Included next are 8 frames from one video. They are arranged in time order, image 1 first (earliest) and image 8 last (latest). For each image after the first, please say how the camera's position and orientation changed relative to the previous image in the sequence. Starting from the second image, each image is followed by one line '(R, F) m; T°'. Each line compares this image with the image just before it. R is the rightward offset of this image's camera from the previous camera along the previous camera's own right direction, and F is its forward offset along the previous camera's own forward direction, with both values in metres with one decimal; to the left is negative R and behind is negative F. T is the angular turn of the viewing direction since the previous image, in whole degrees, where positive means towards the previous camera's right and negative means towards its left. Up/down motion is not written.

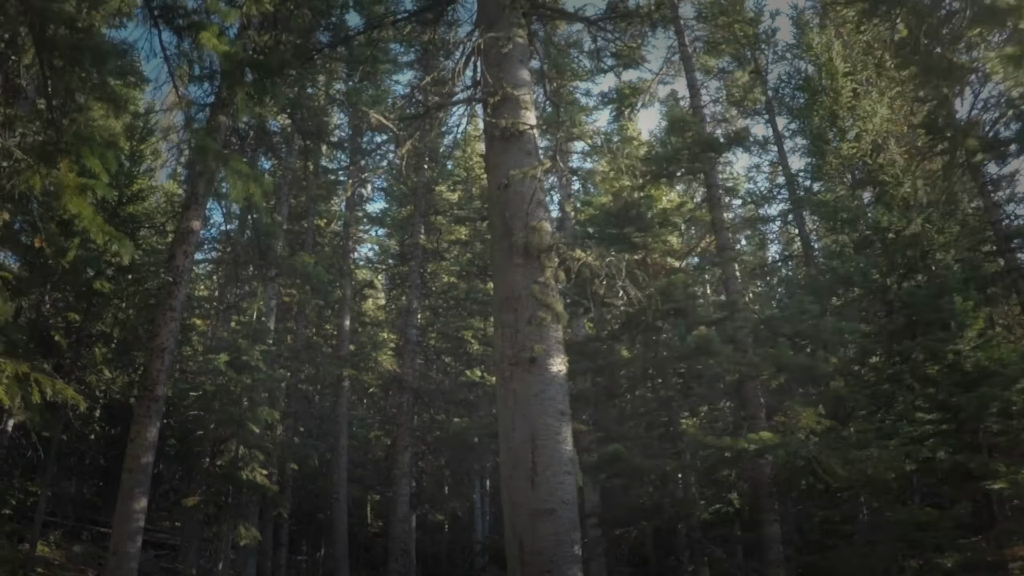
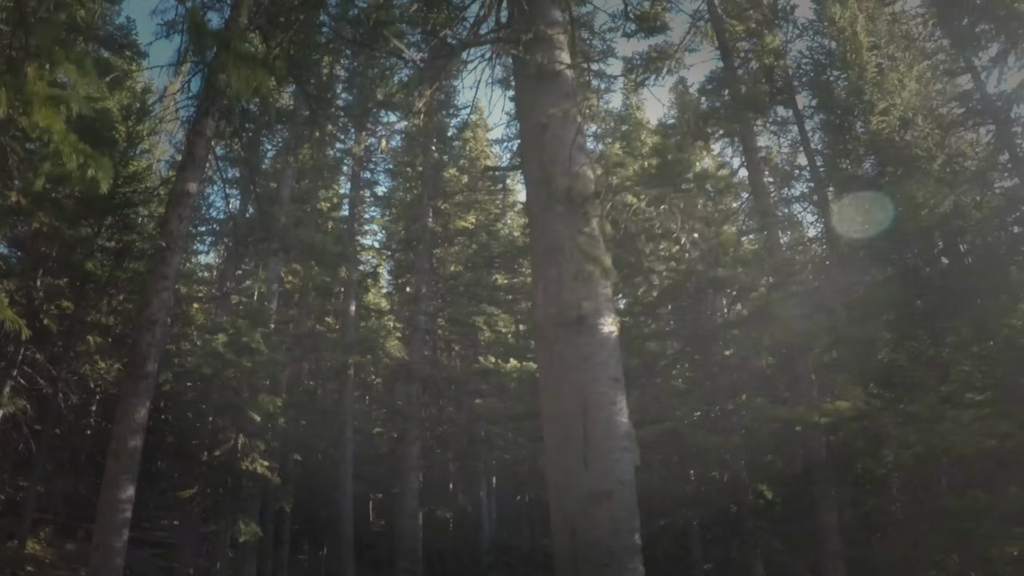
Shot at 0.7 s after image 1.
(-0.4, +0.9) m; 0°
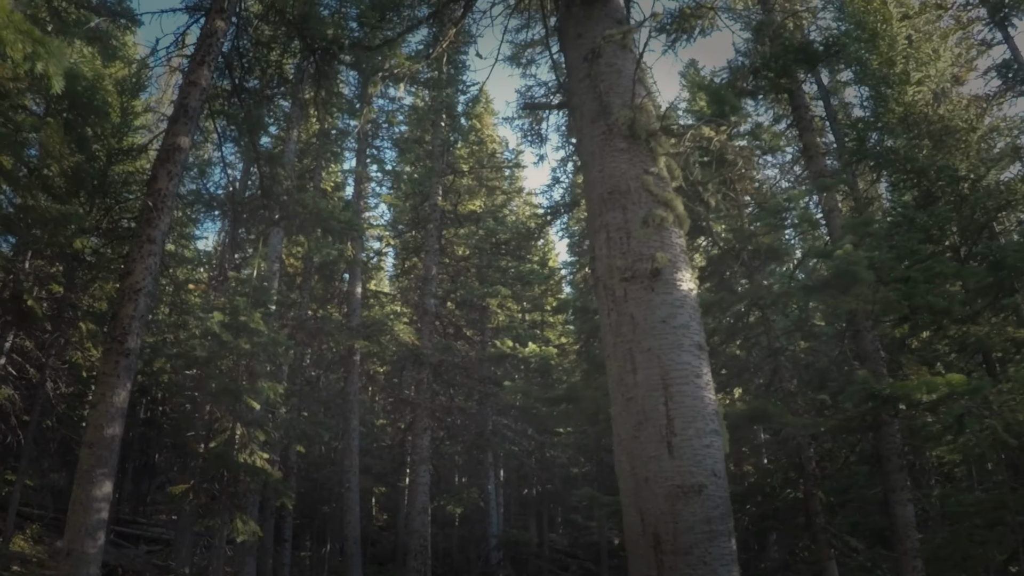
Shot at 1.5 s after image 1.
(-0.4, +1.1) m; 0°
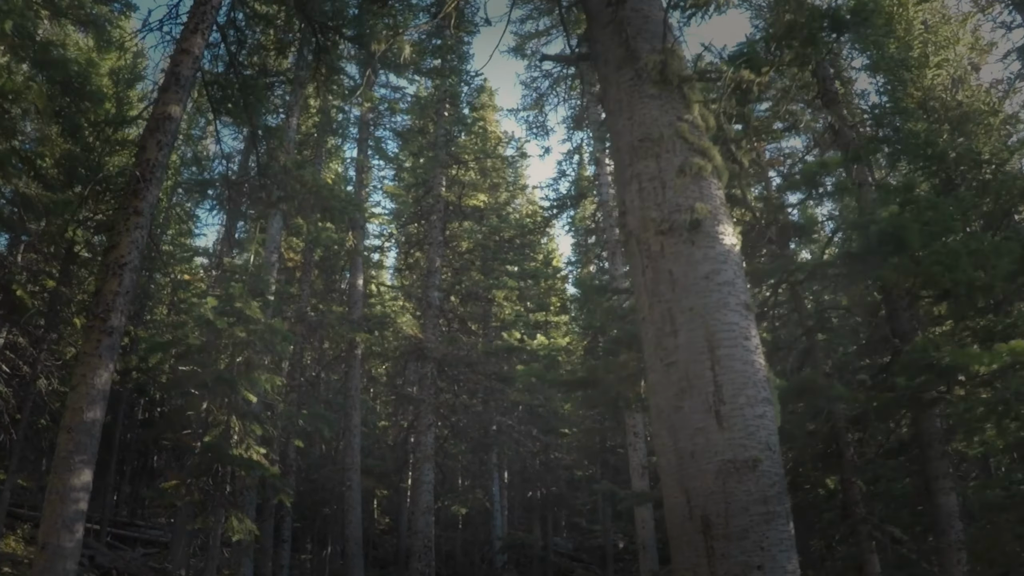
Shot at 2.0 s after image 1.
(-0.1, +0.5) m; 0°
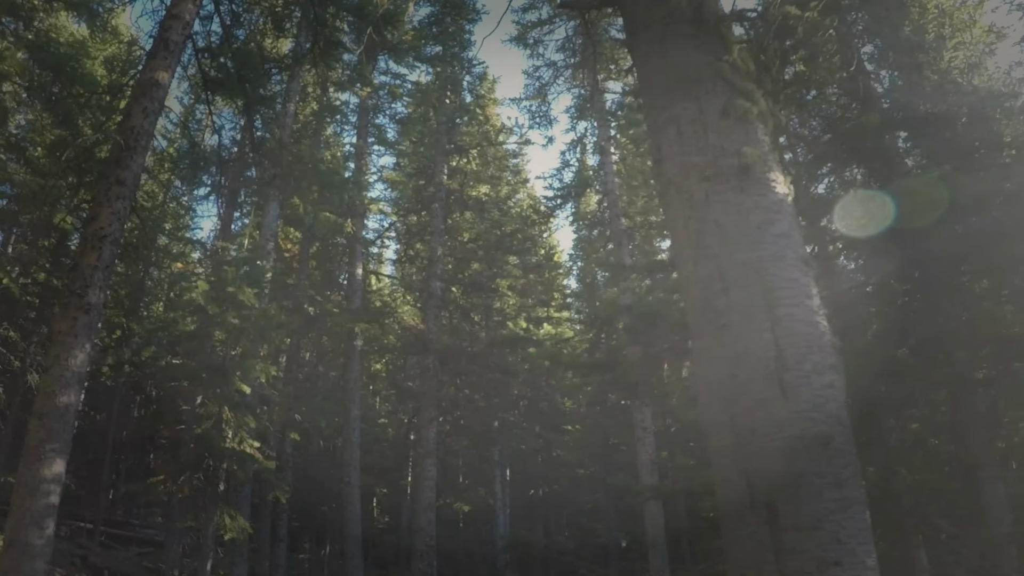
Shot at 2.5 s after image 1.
(-0.1, +0.5) m; 0°
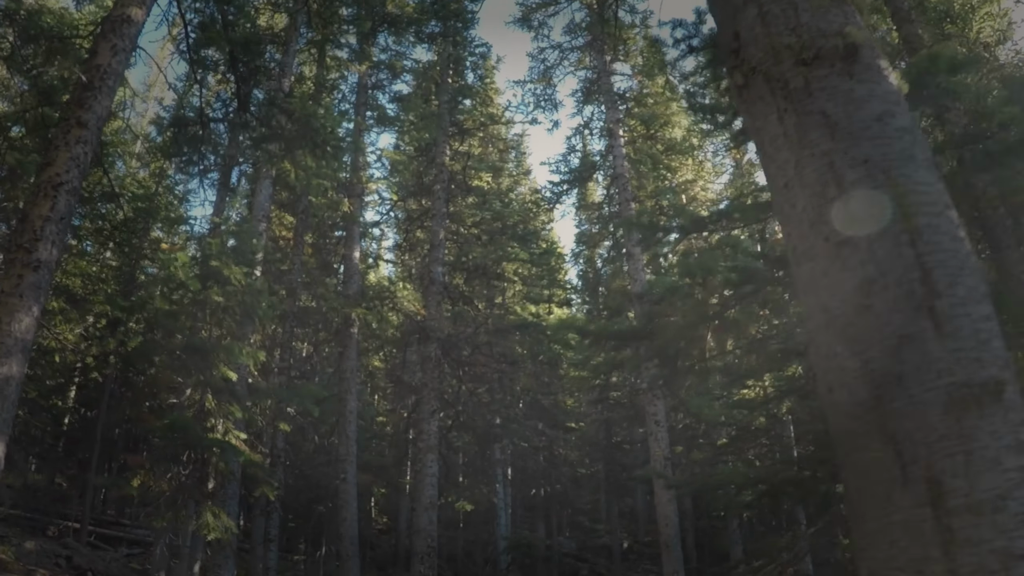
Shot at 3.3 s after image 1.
(-0.2, +0.8) m; 0°
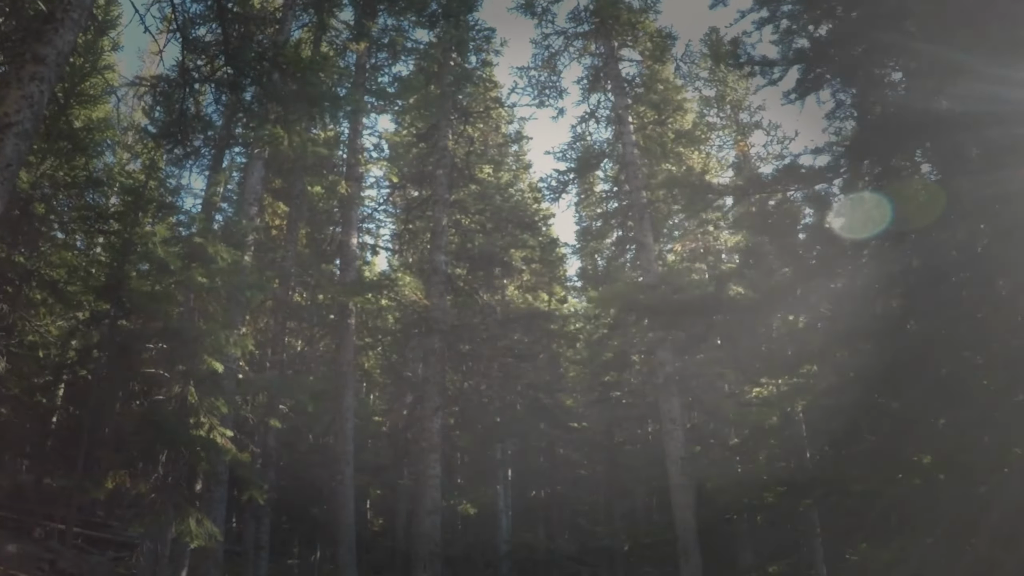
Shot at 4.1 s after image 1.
(-0.2, +0.9) m; 0°
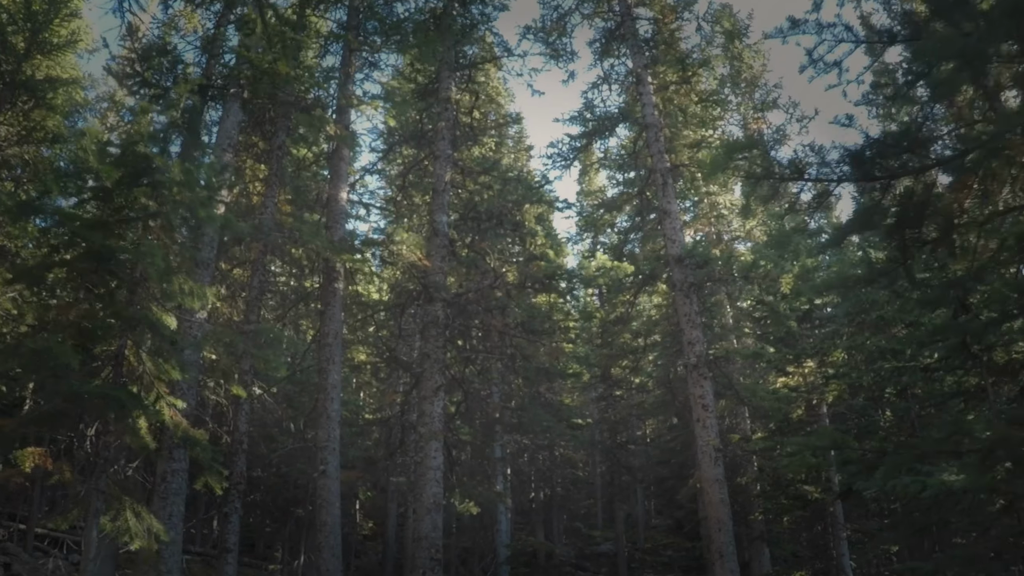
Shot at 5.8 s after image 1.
(-0.3, +1.7) m; +1°
